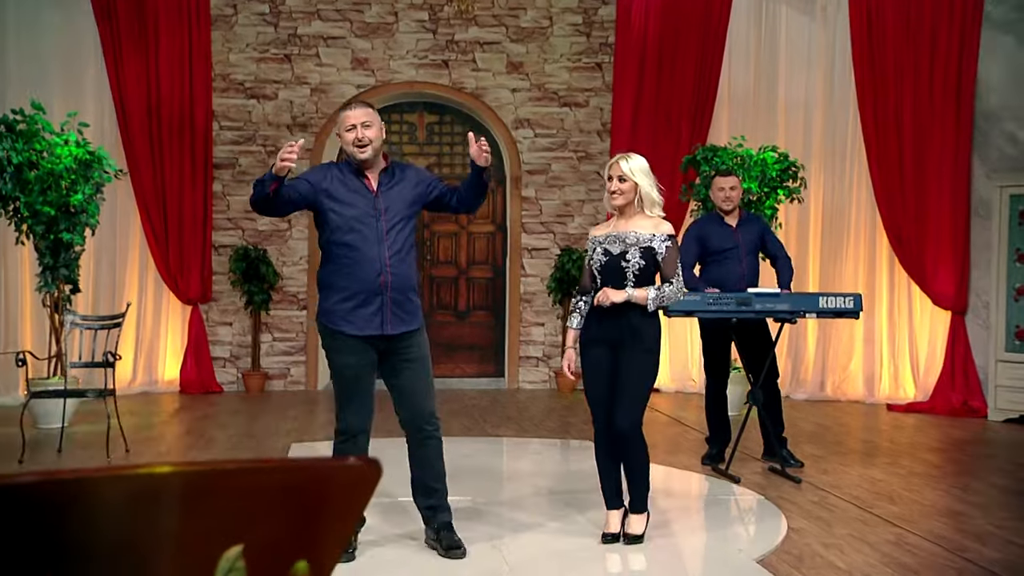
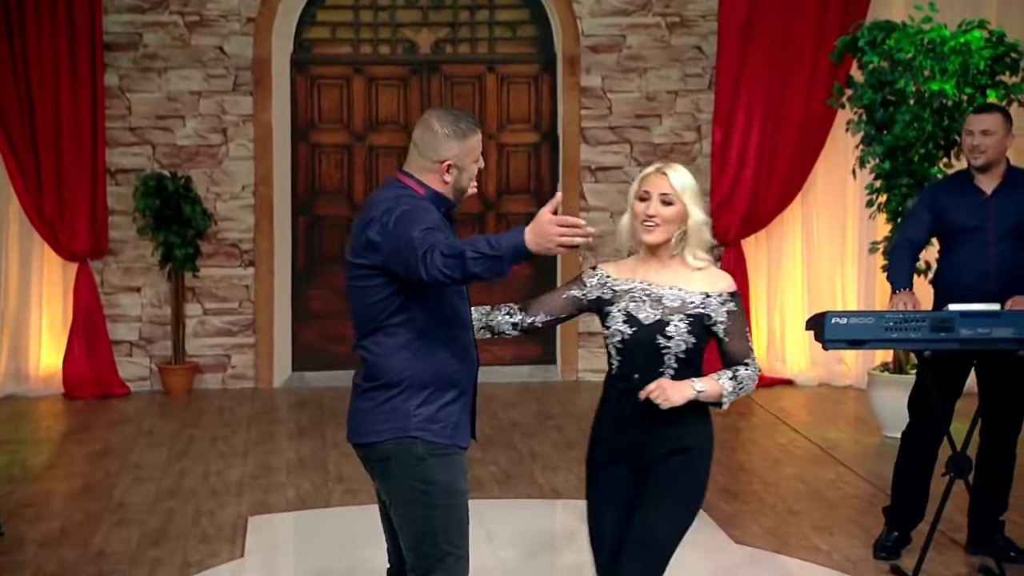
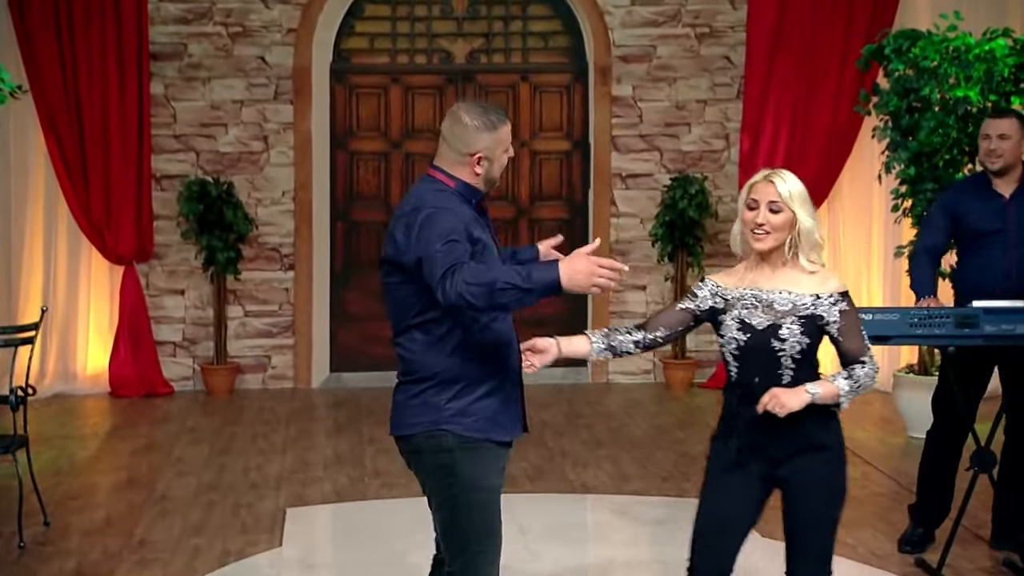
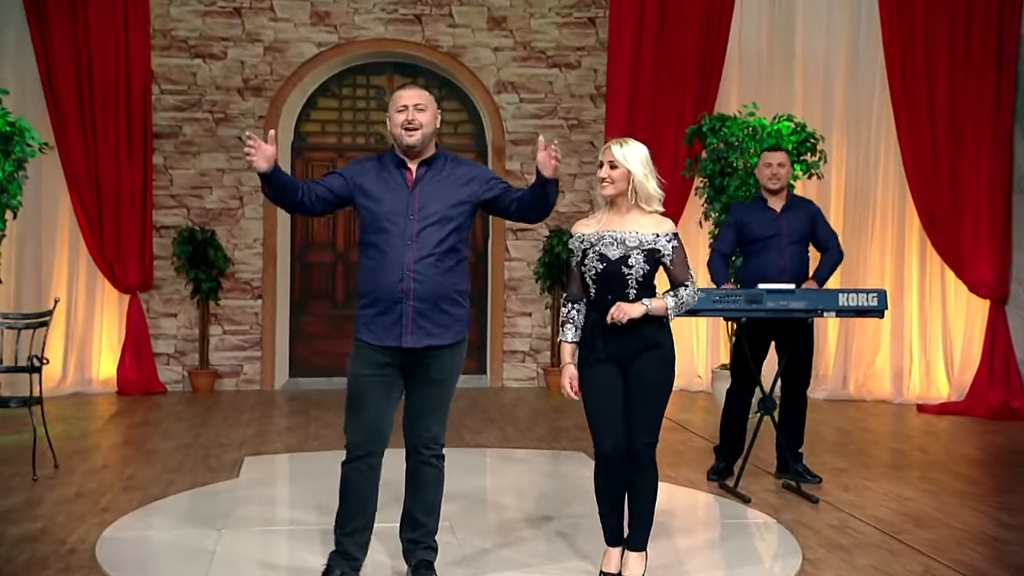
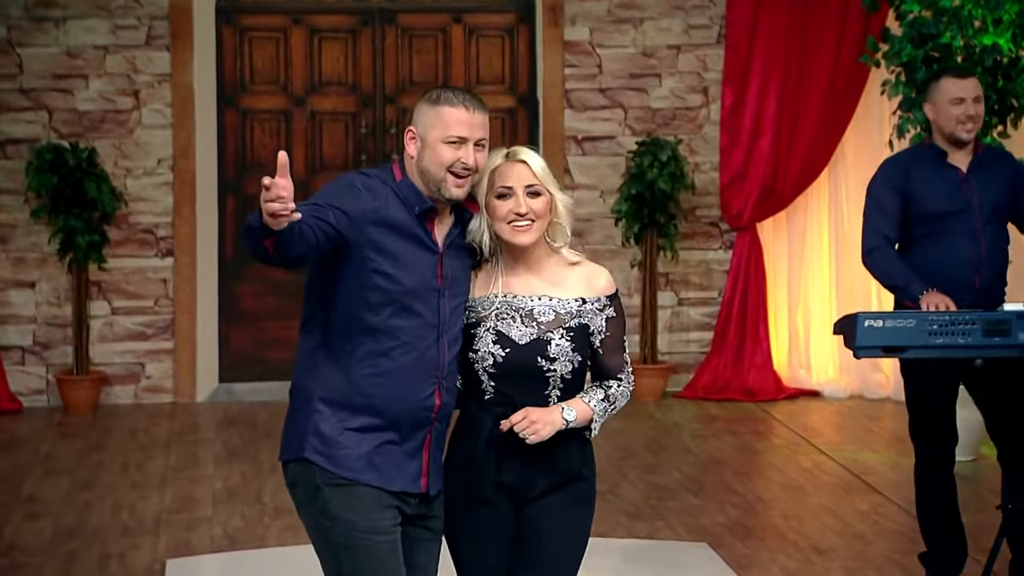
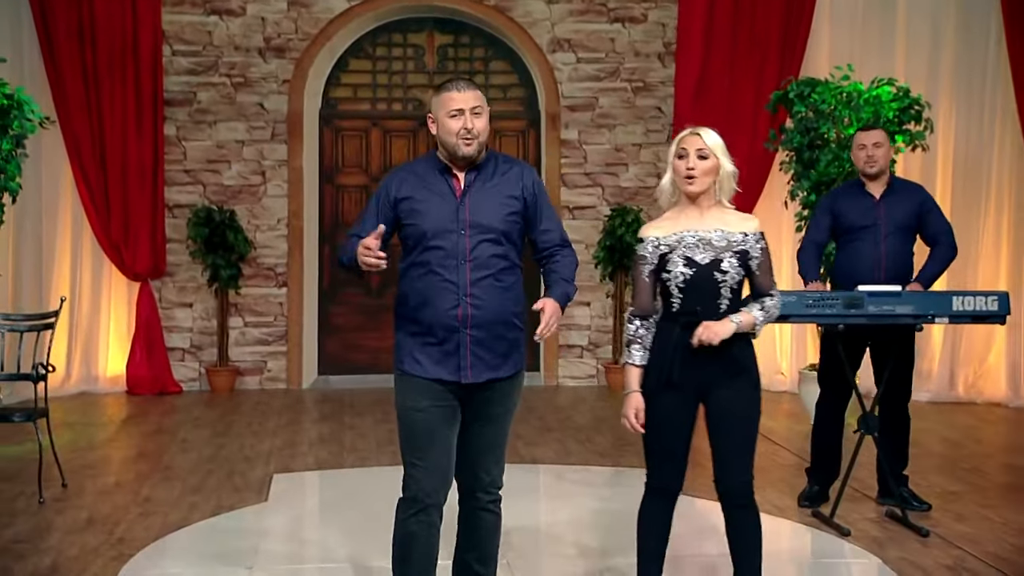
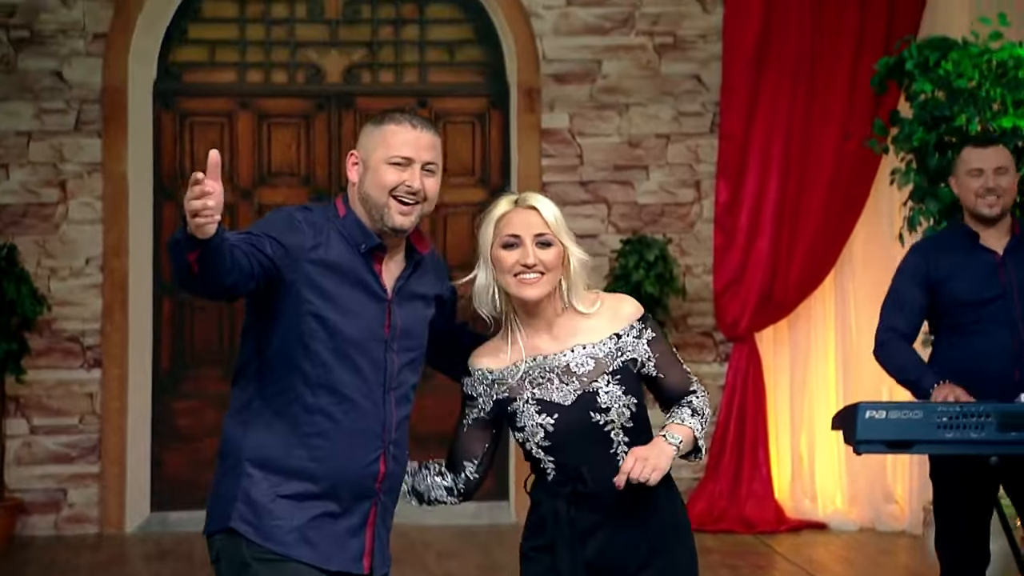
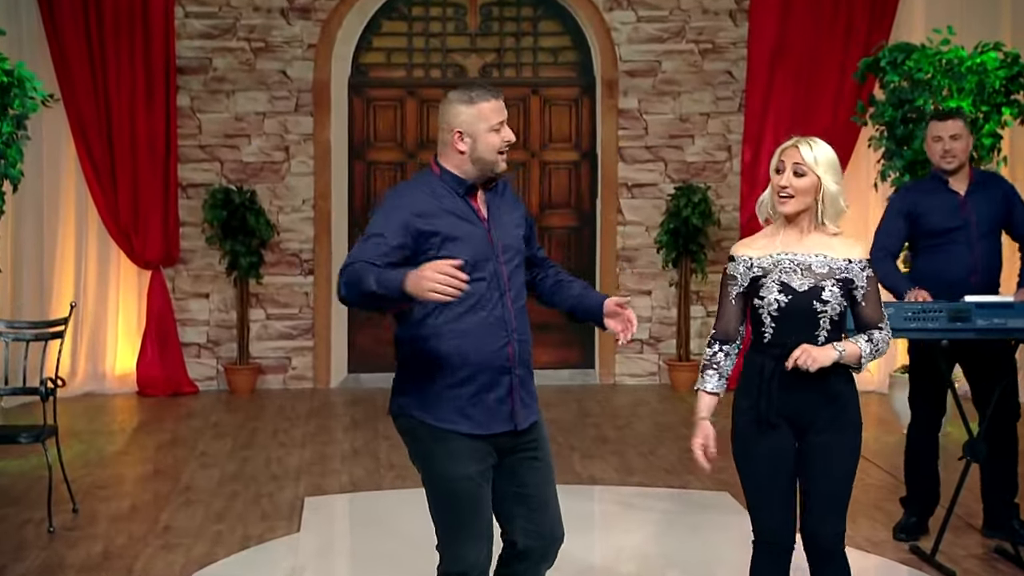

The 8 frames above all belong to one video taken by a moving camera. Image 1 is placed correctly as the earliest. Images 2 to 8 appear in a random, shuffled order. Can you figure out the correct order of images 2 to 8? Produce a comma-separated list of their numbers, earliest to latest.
4, 6, 8, 3, 2, 5, 7
